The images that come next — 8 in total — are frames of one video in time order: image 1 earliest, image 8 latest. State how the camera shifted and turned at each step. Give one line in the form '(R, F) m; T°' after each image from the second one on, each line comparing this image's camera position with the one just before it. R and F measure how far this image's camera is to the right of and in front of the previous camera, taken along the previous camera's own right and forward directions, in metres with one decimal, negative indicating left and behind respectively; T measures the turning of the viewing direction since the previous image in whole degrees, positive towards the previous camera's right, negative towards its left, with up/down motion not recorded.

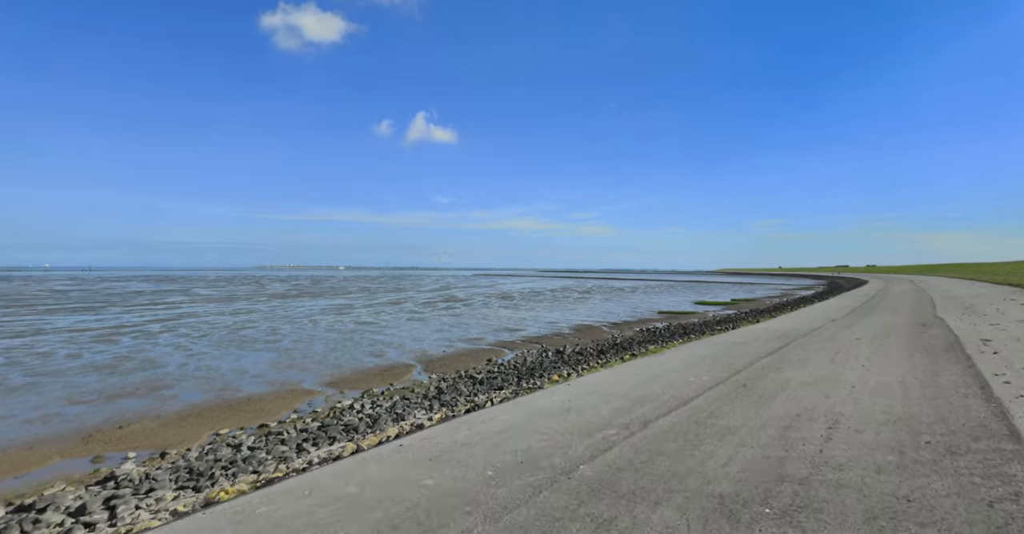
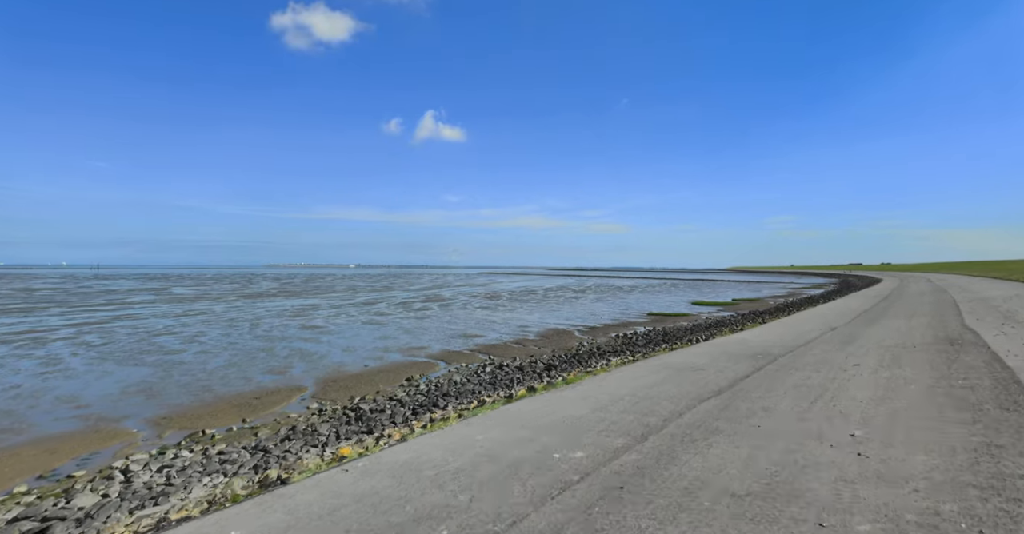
(+2.1, +2.8) m; -1°
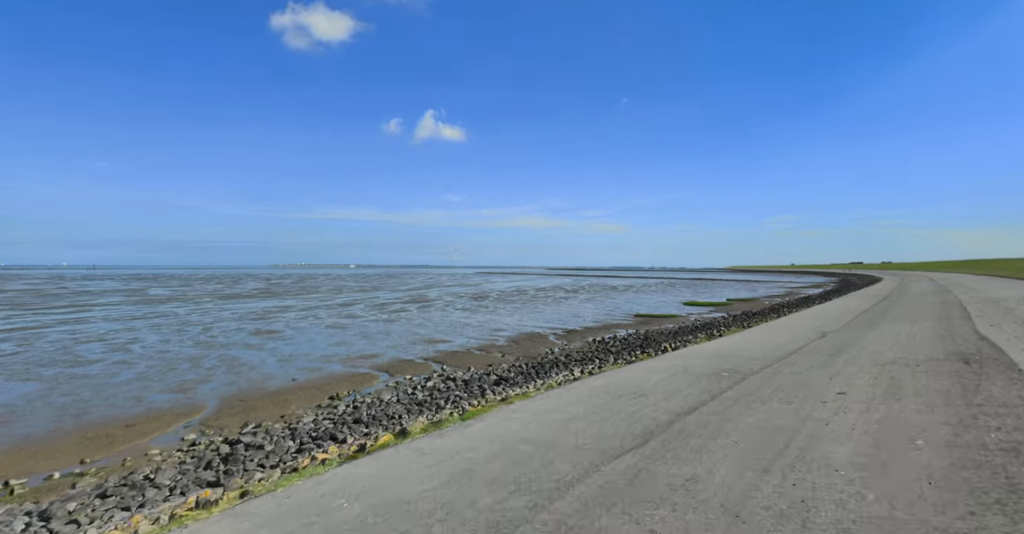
(+1.3, +1.7) m; 0°
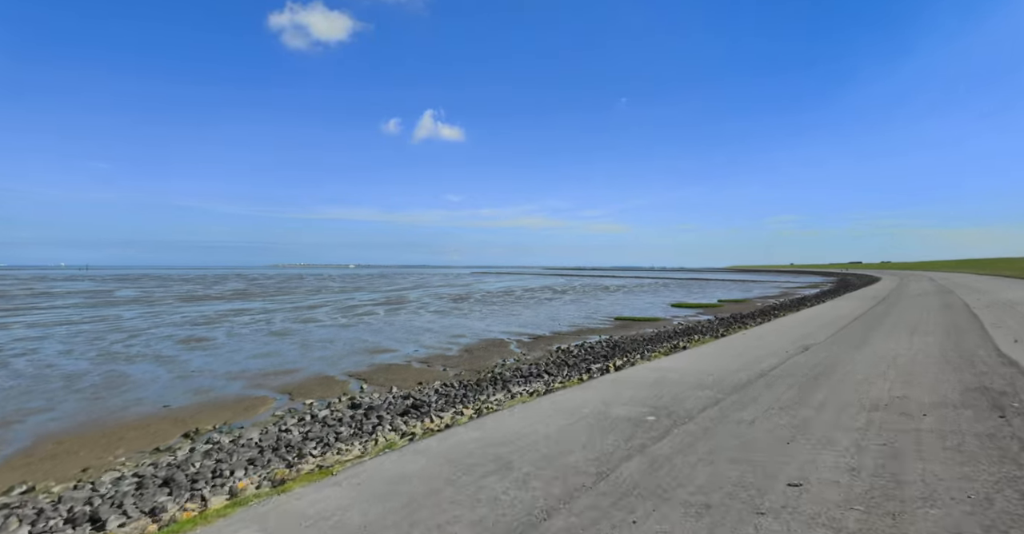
(+1.7, +2.2) m; 0°
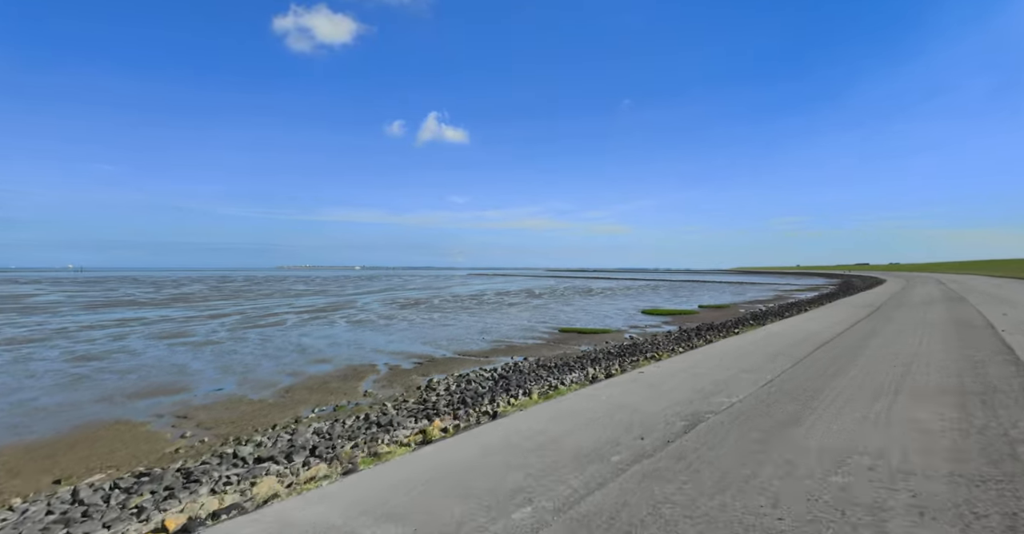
(+4.2, +5.2) m; 0°
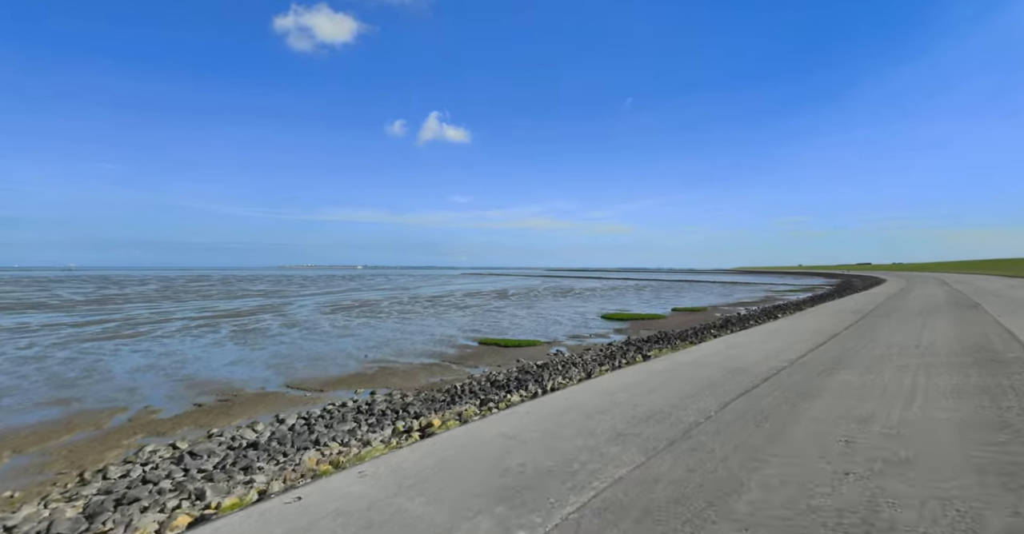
(+4.1, +5.1) m; 0°
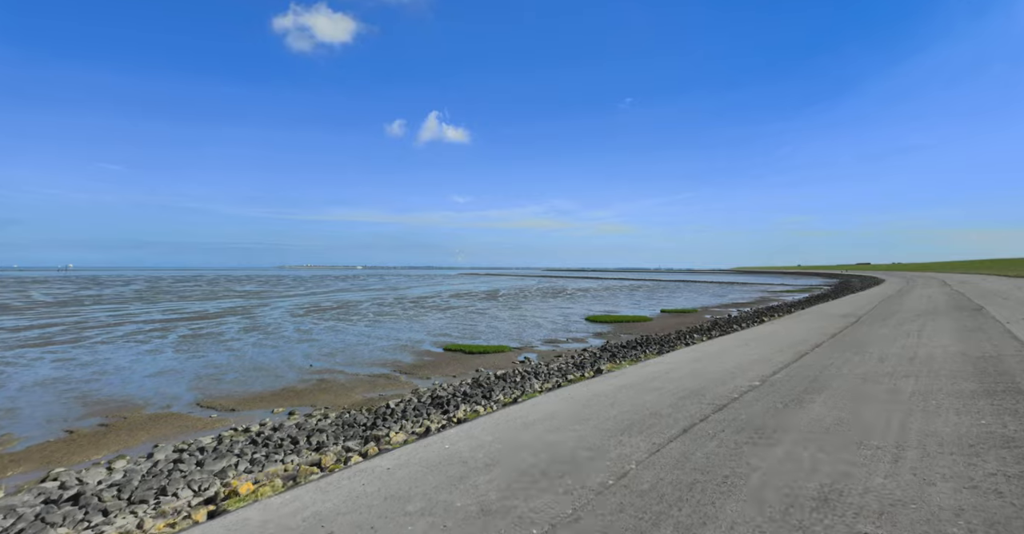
(+1.4, +1.7) m; 0°
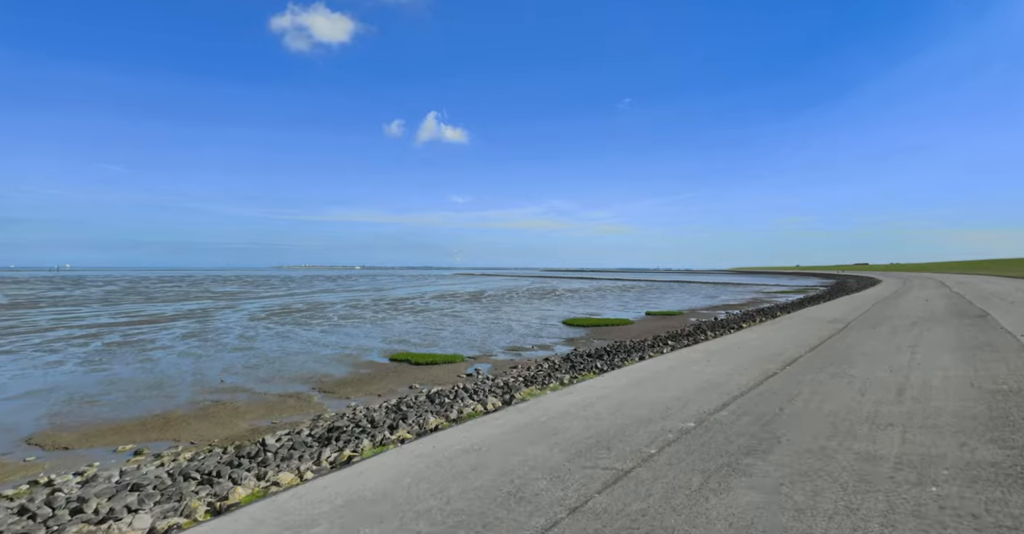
(+1.8, +2.2) m; 0°
